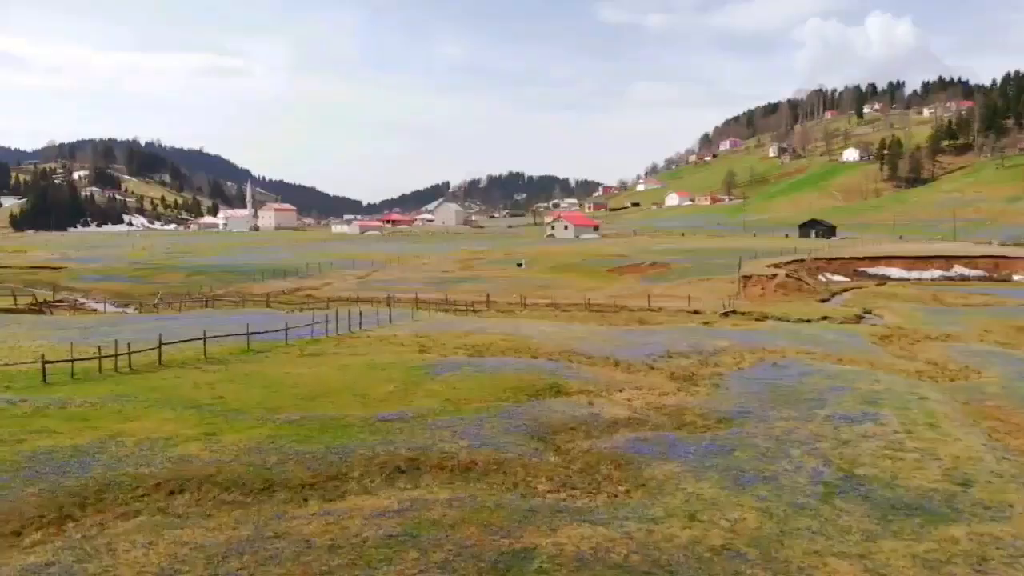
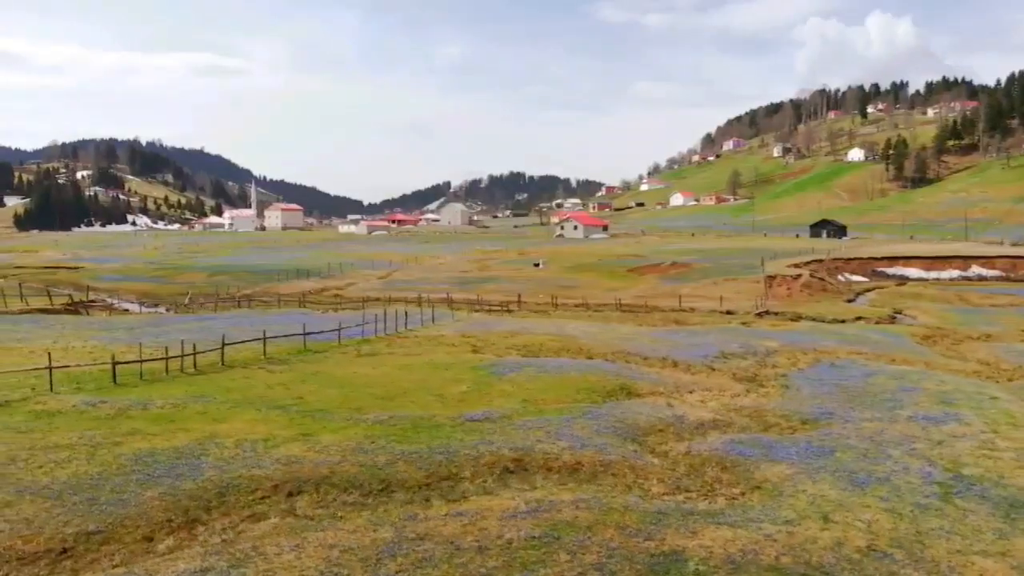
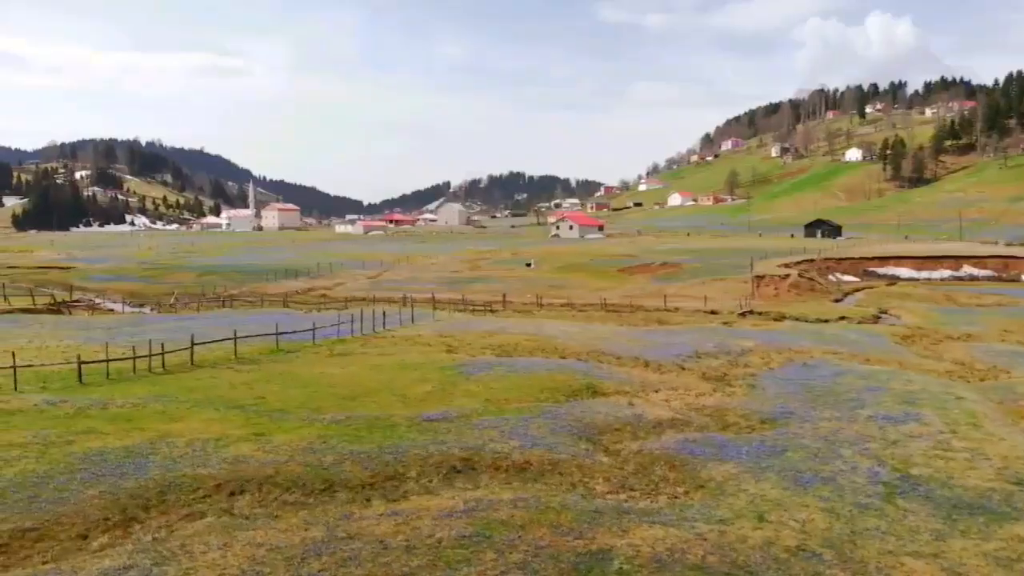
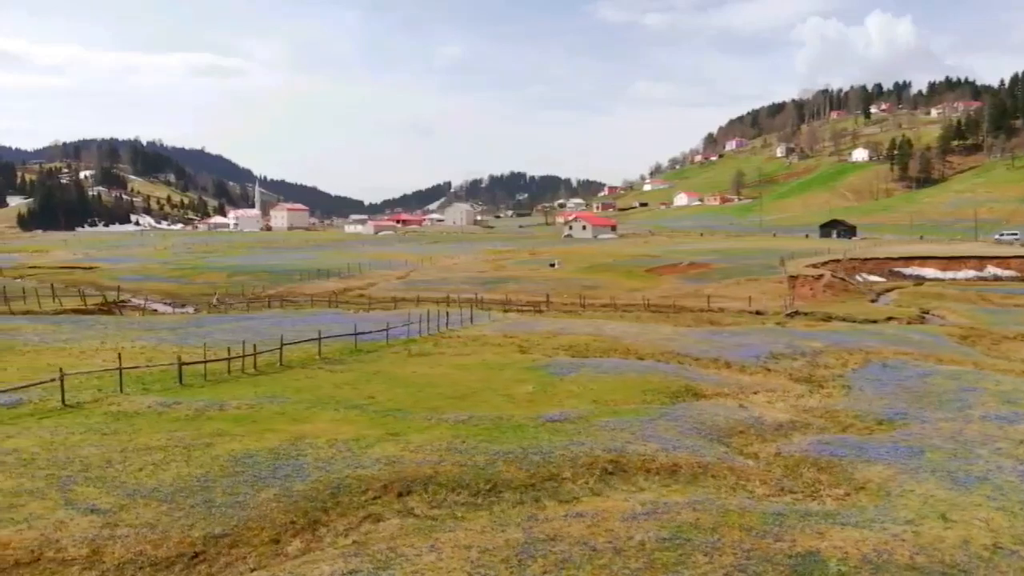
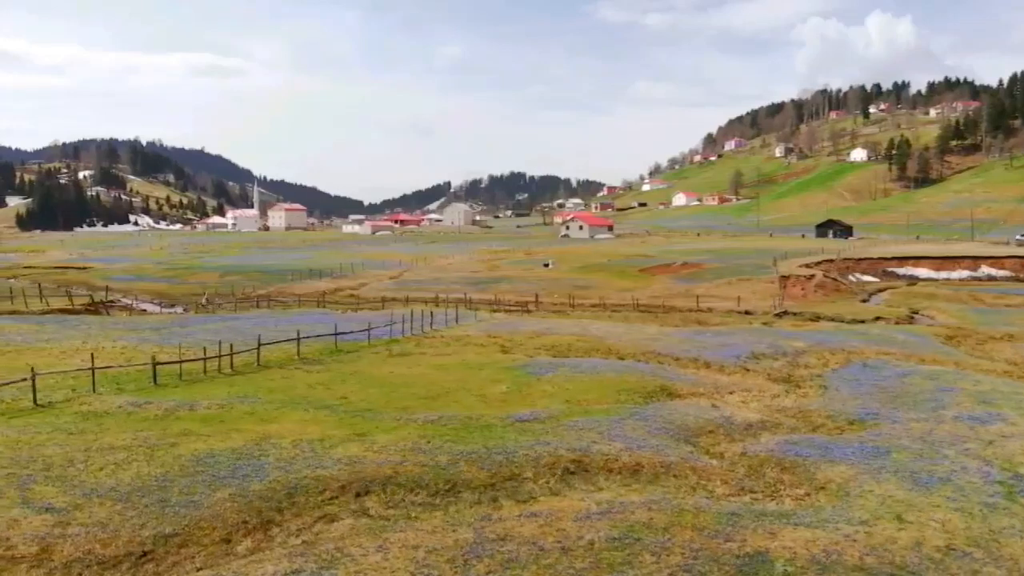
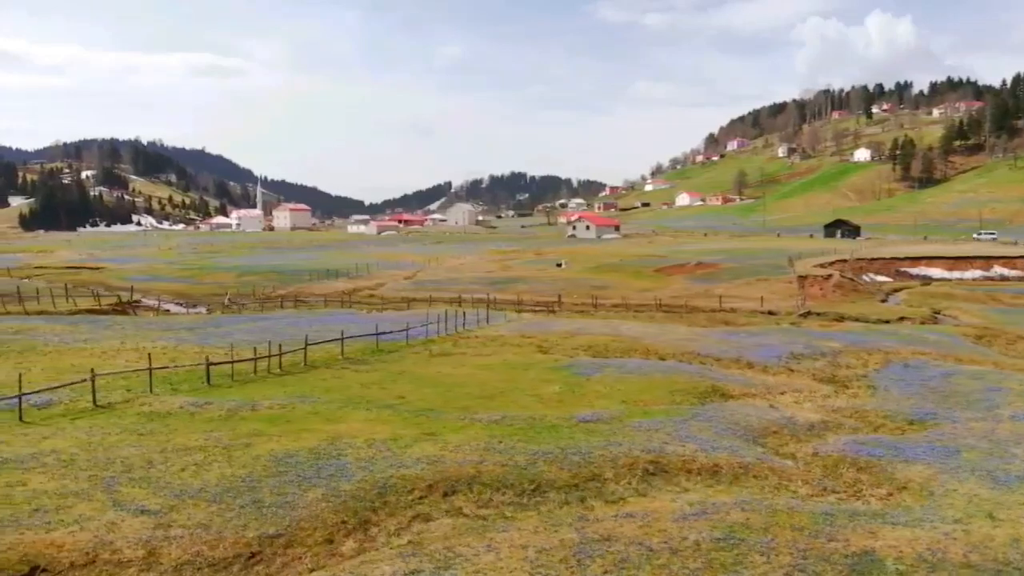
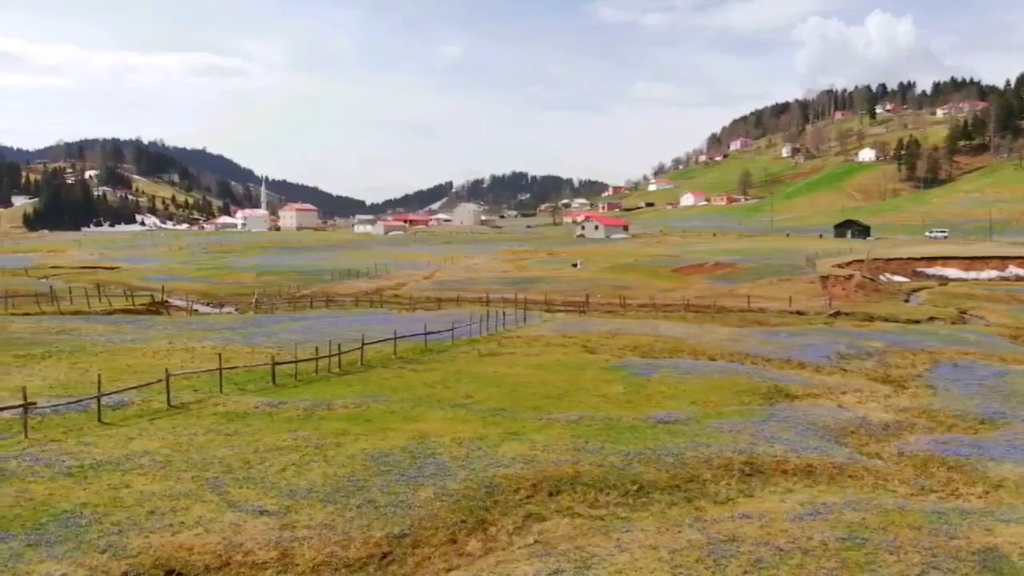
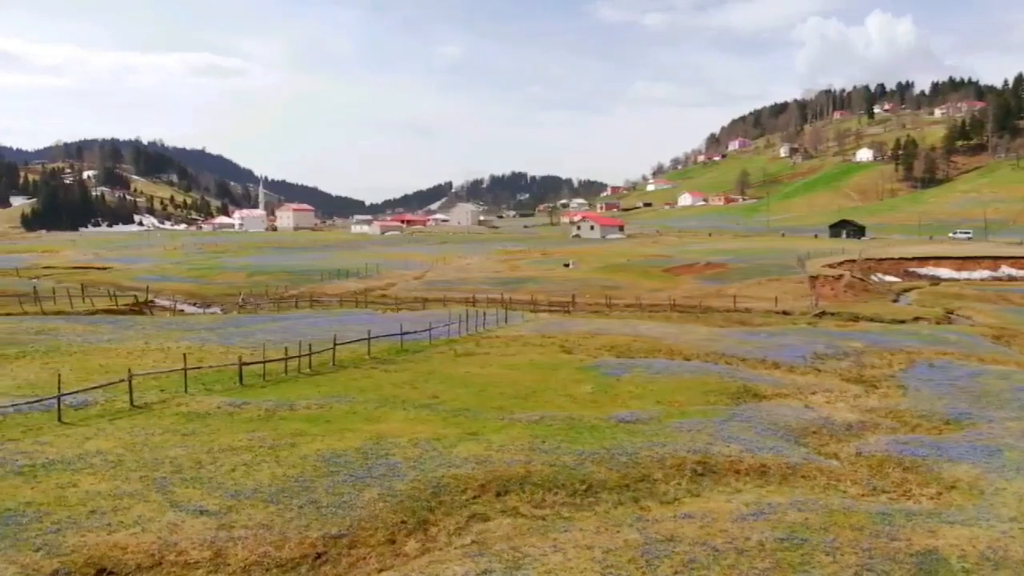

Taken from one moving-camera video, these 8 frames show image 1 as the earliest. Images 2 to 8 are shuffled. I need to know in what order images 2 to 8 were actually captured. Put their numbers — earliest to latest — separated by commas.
3, 2, 5, 4, 6, 8, 7
